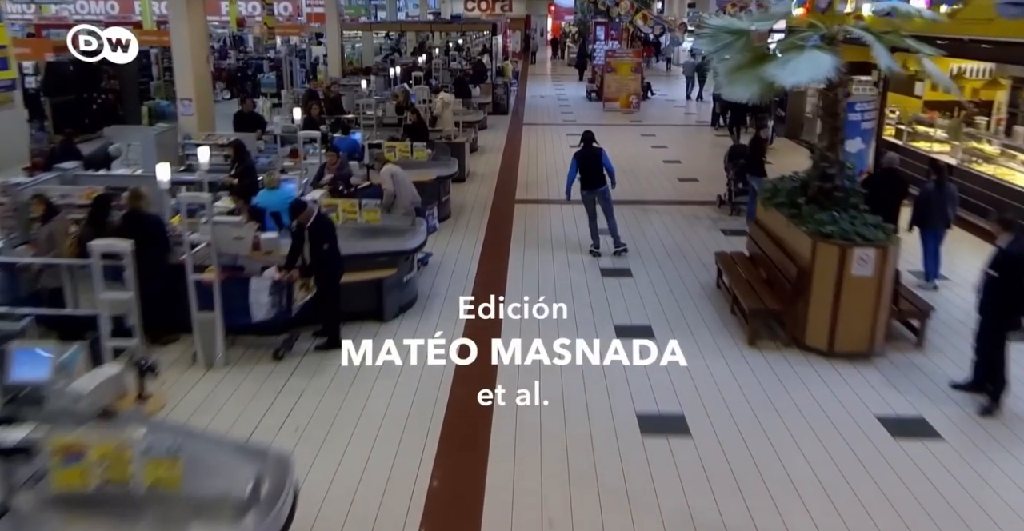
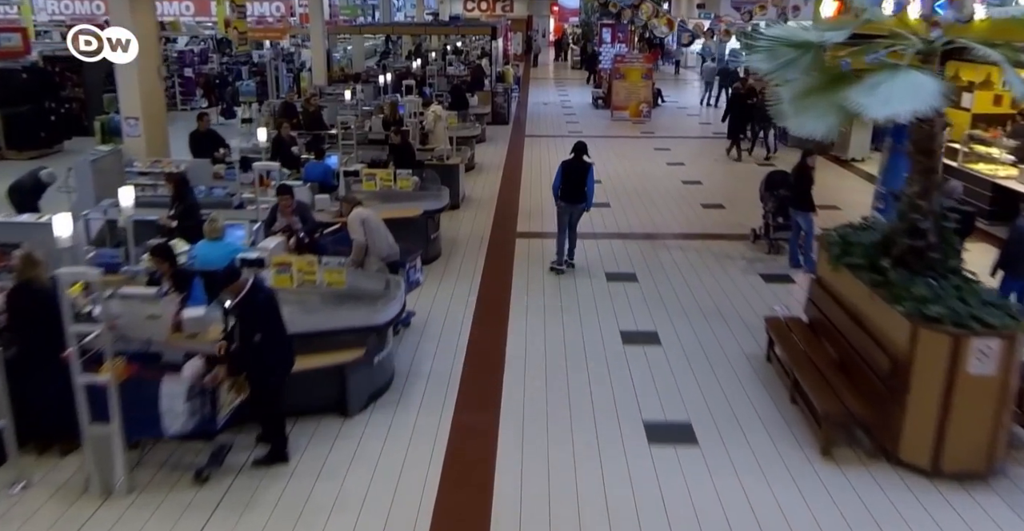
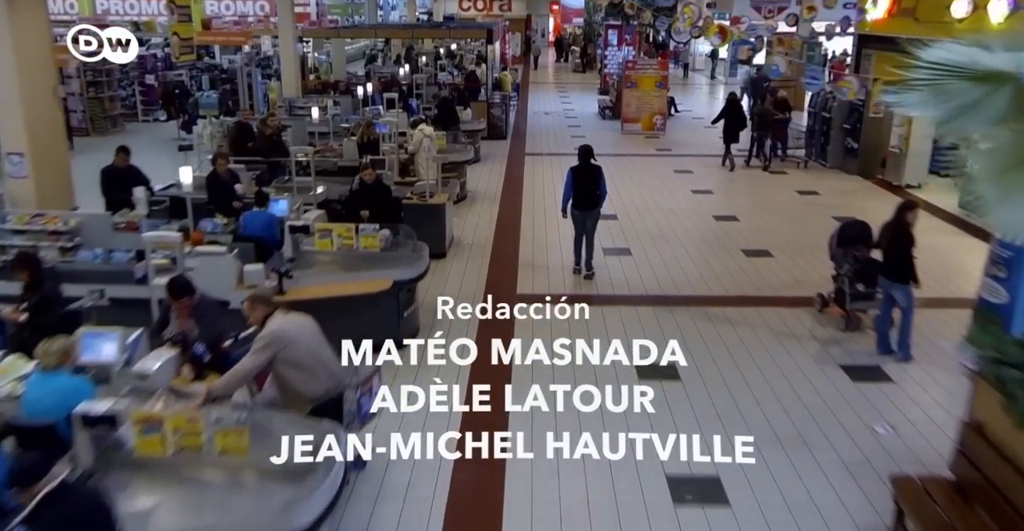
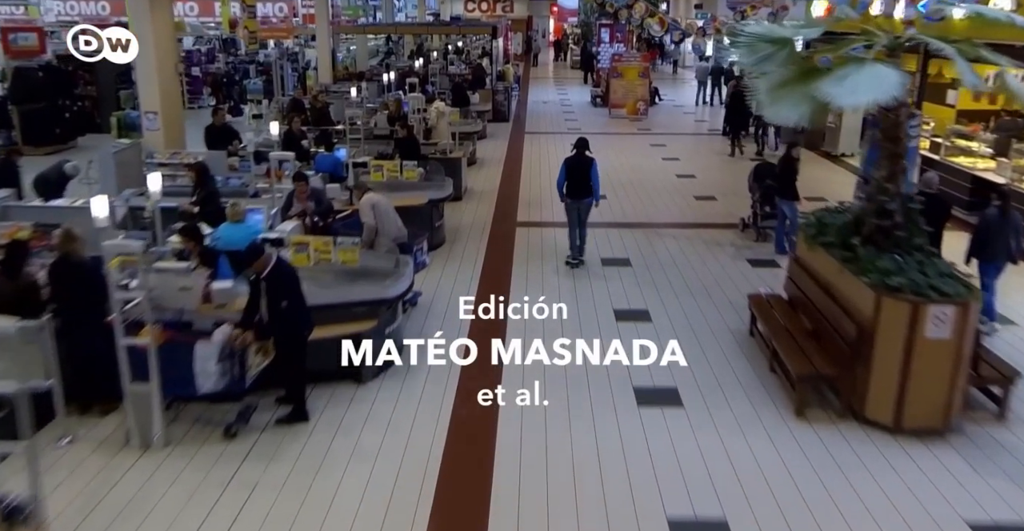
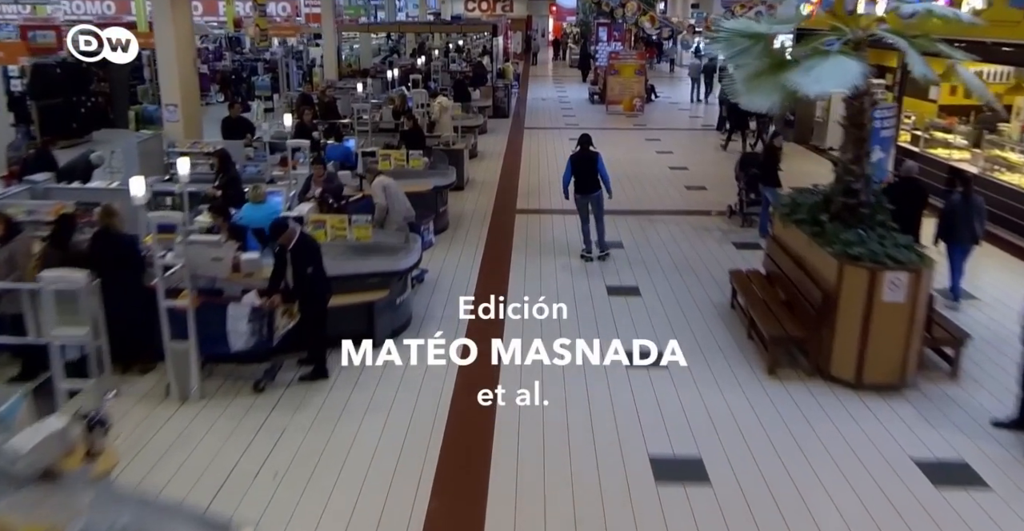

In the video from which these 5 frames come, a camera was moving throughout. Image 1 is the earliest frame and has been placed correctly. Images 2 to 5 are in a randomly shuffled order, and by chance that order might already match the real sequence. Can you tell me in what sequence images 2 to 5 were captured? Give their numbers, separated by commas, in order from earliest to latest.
5, 4, 2, 3
